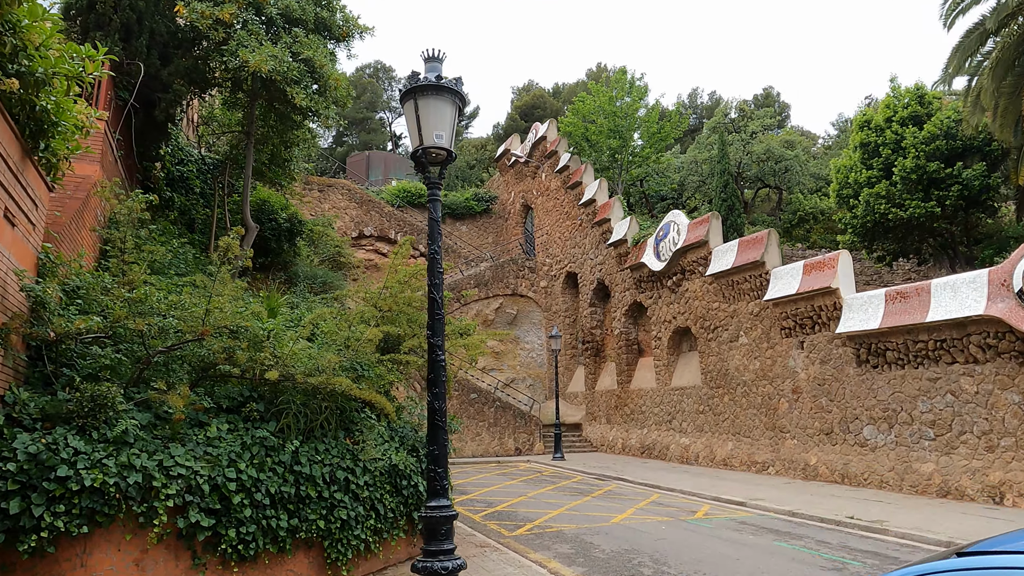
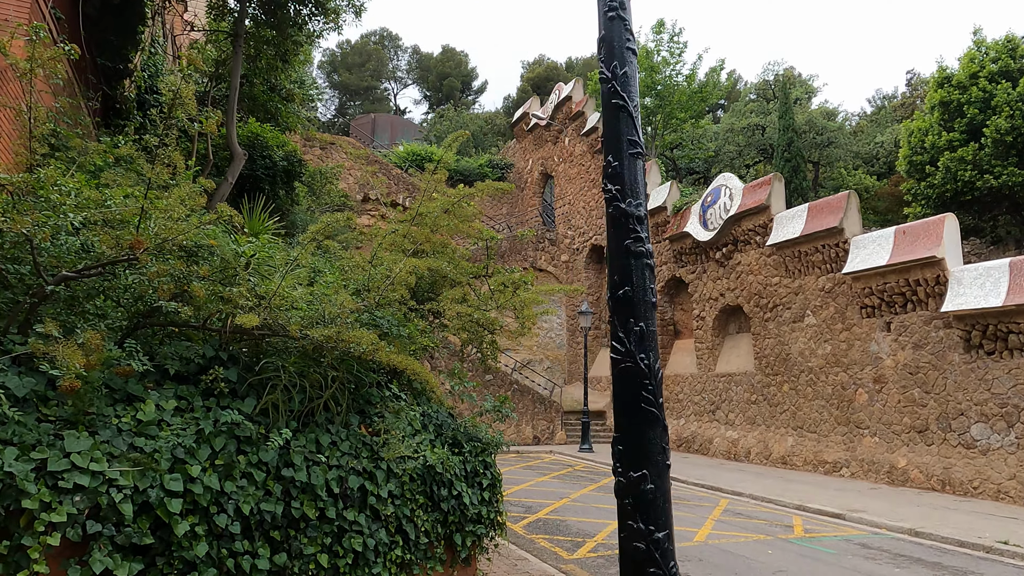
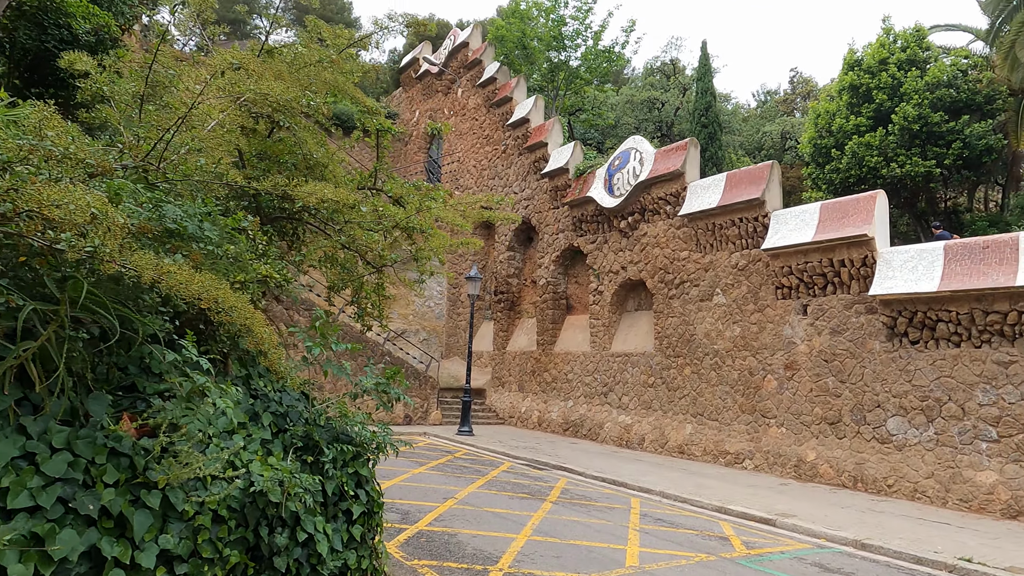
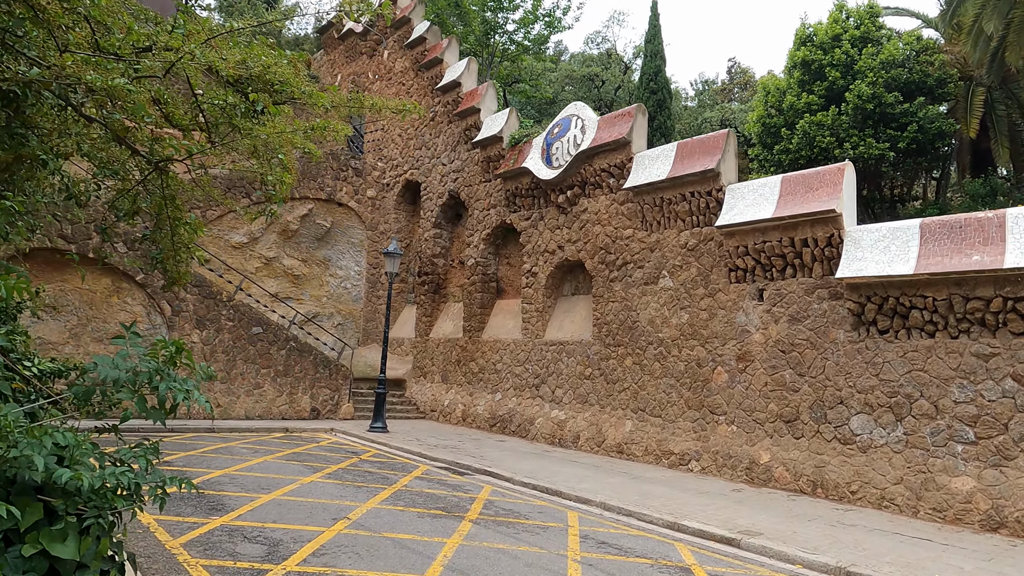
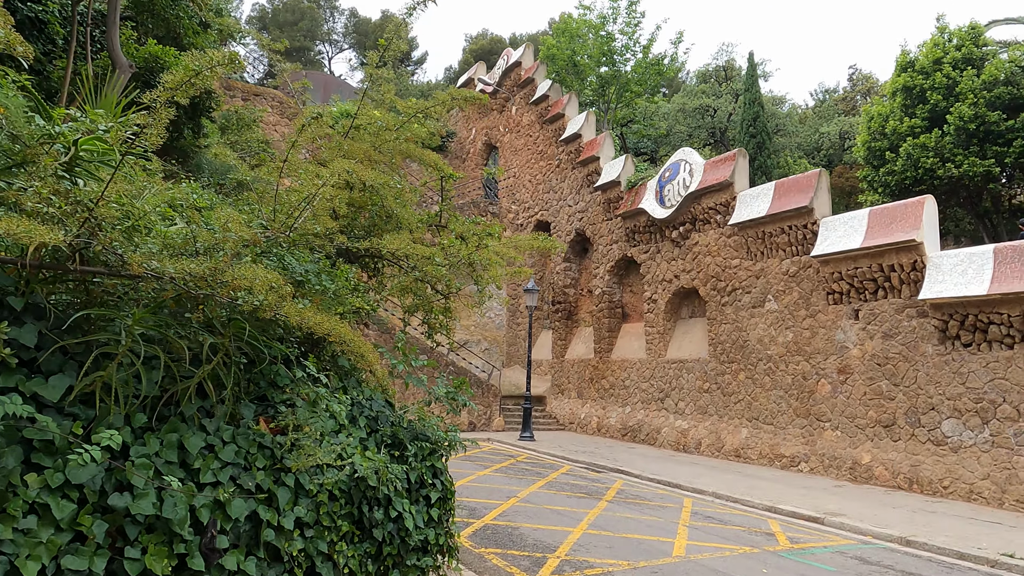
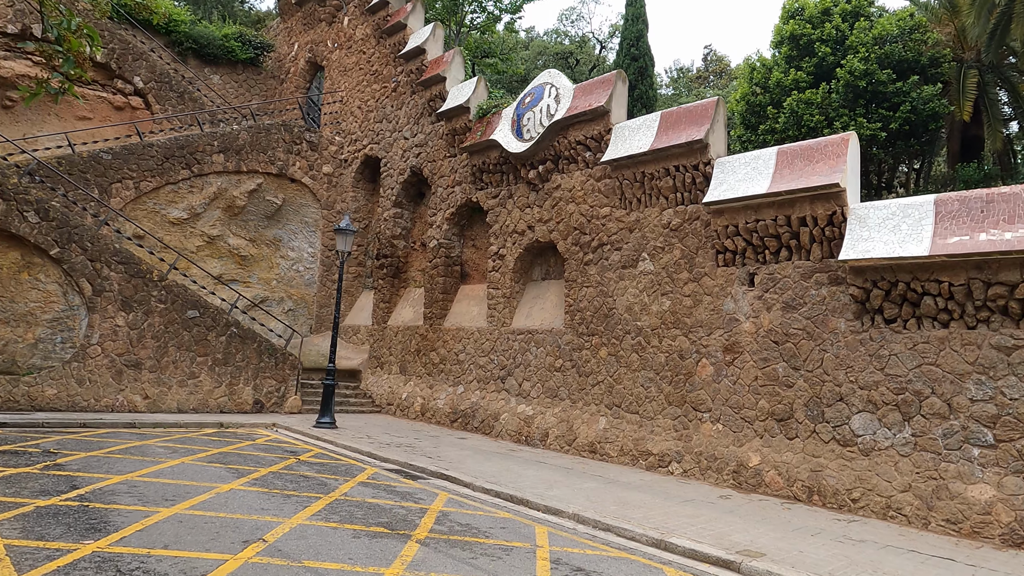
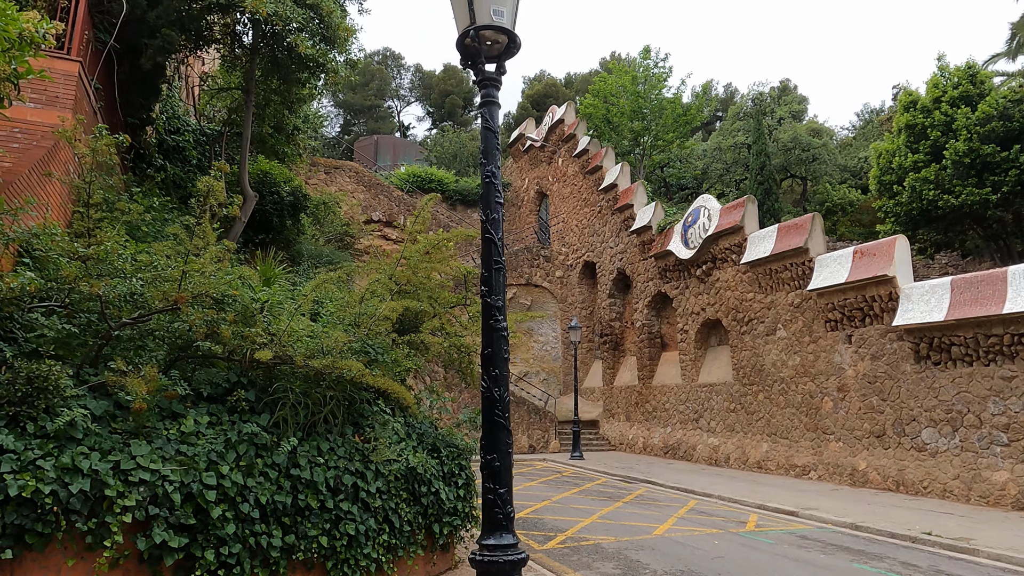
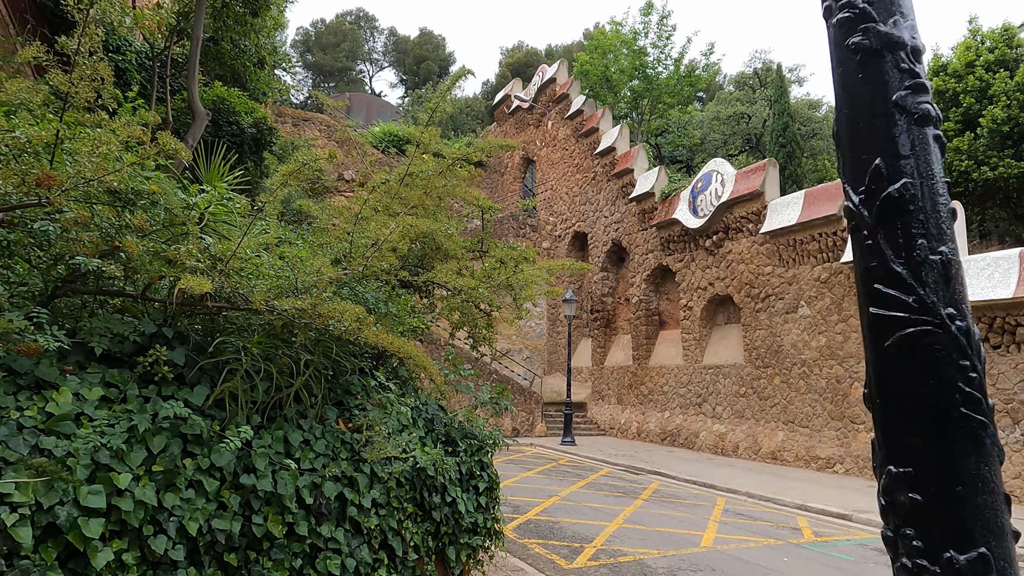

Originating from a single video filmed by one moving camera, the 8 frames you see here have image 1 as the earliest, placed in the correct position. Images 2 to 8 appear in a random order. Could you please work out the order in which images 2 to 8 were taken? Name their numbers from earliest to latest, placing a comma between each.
7, 2, 8, 5, 3, 4, 6
